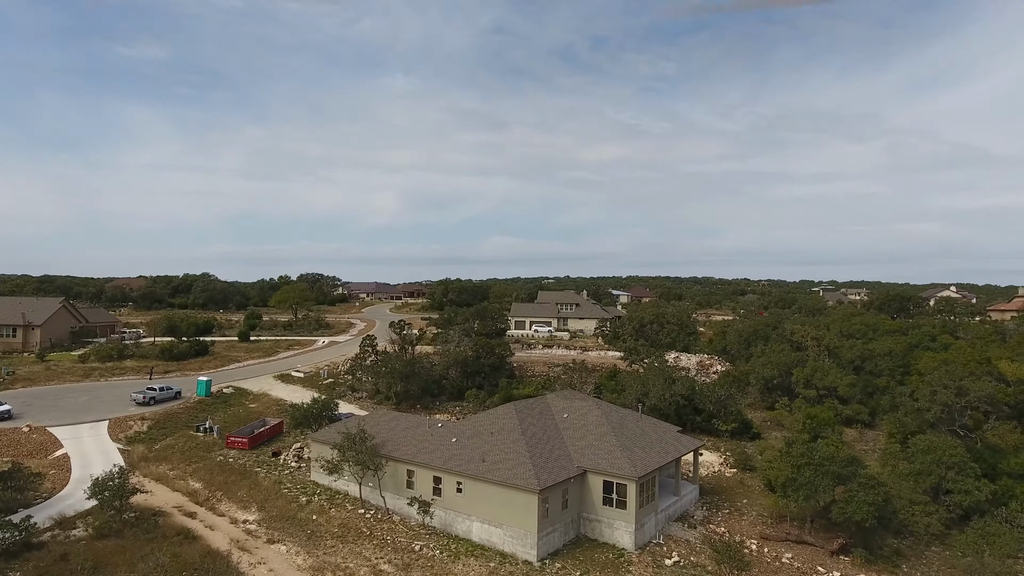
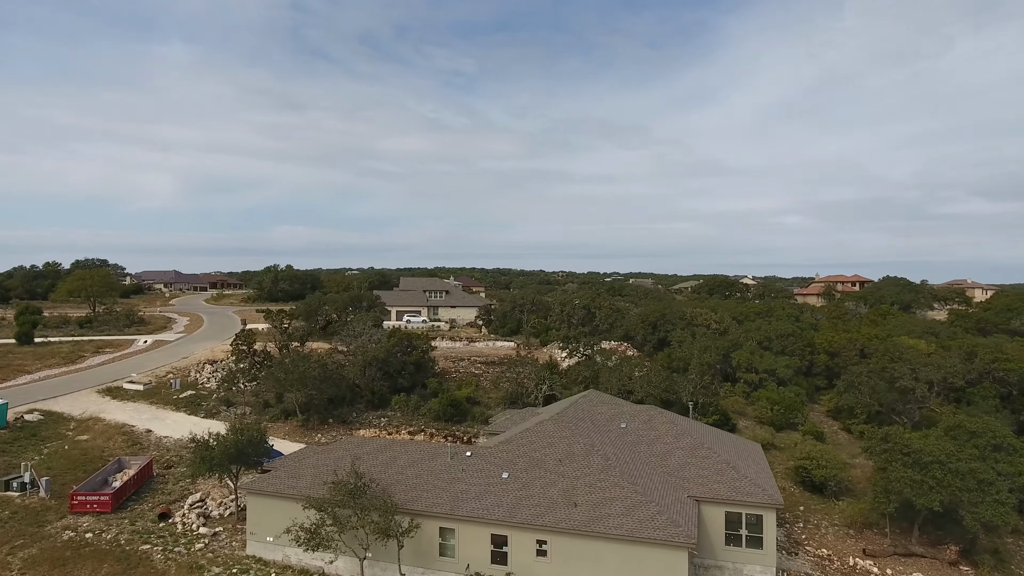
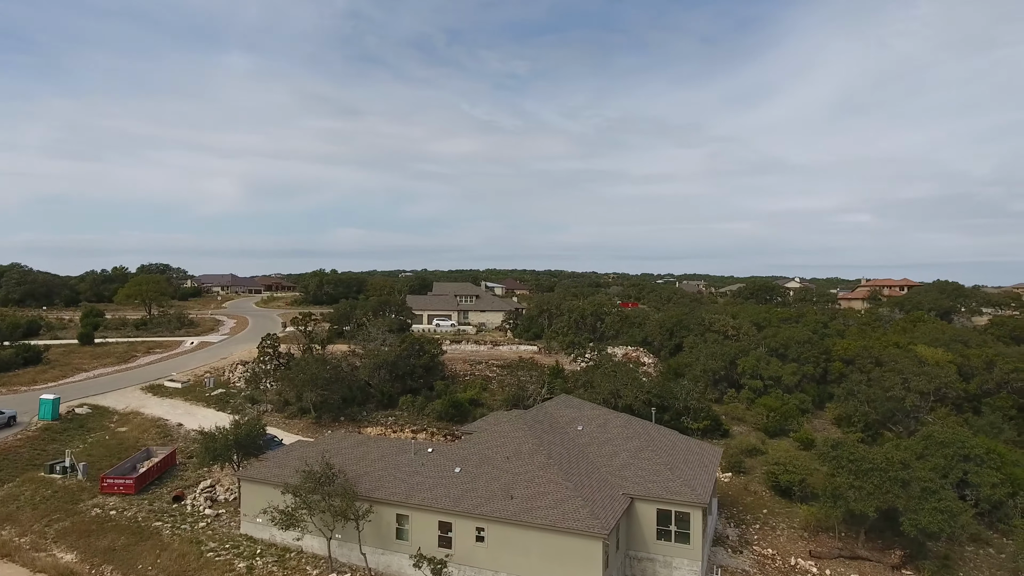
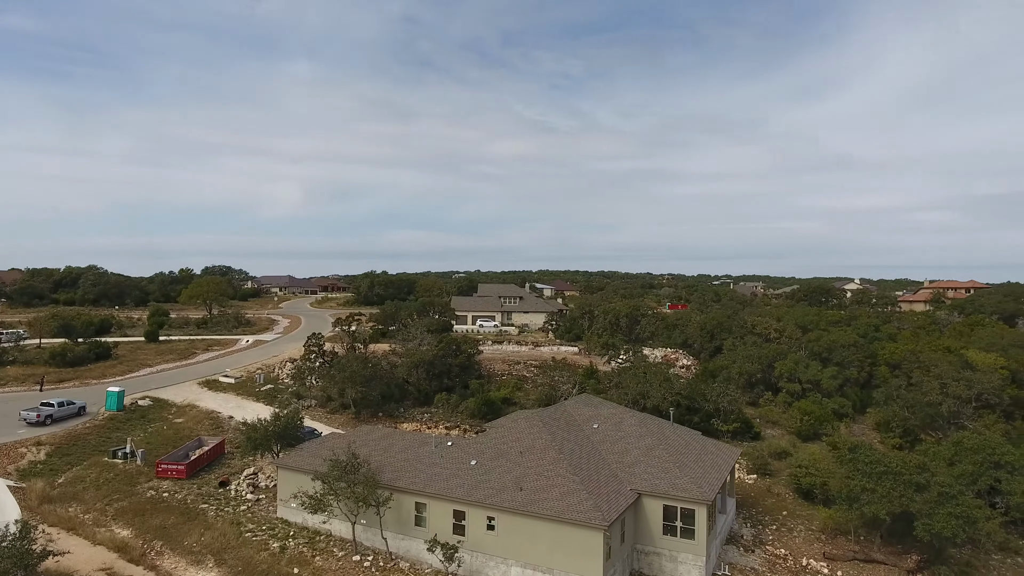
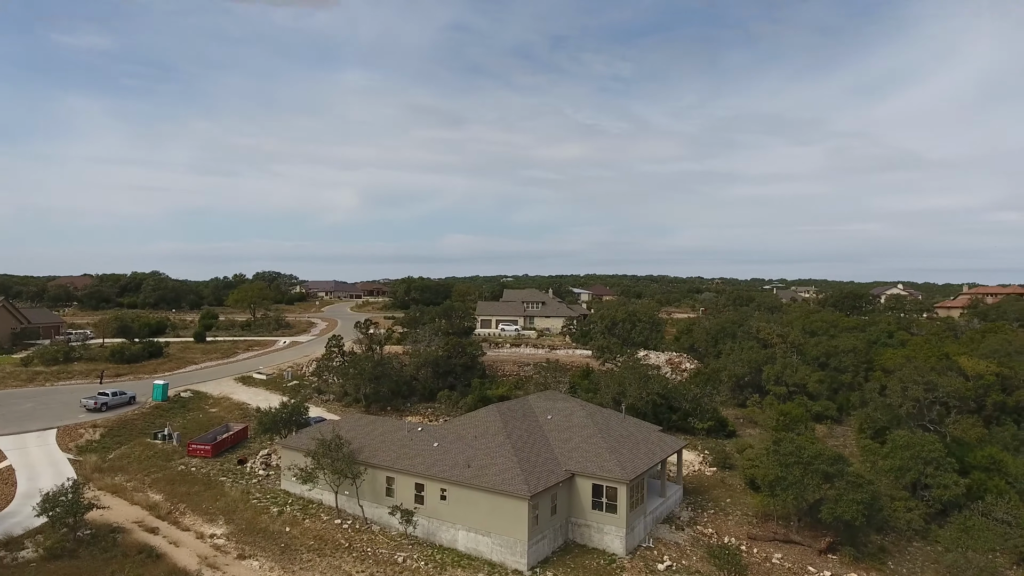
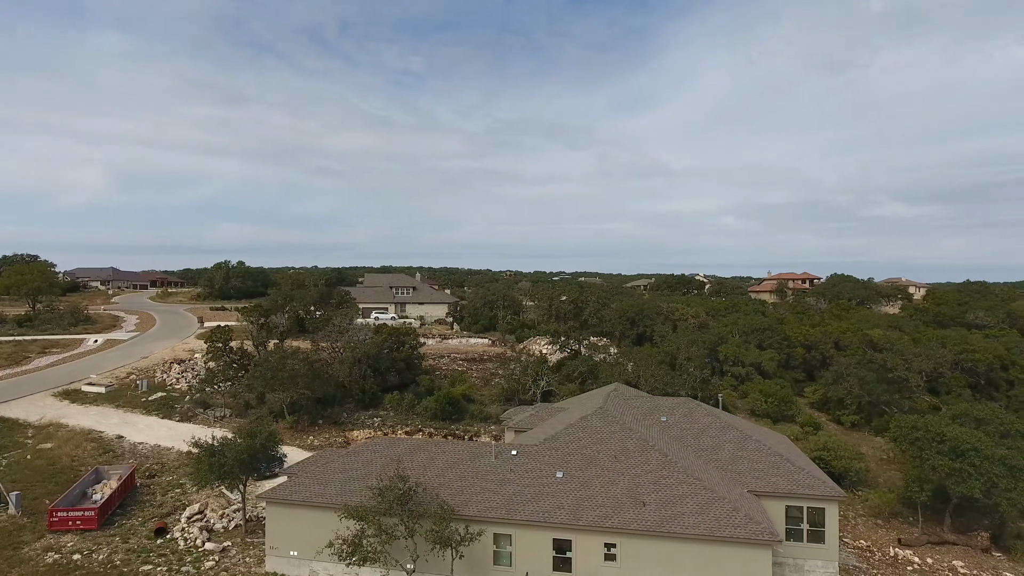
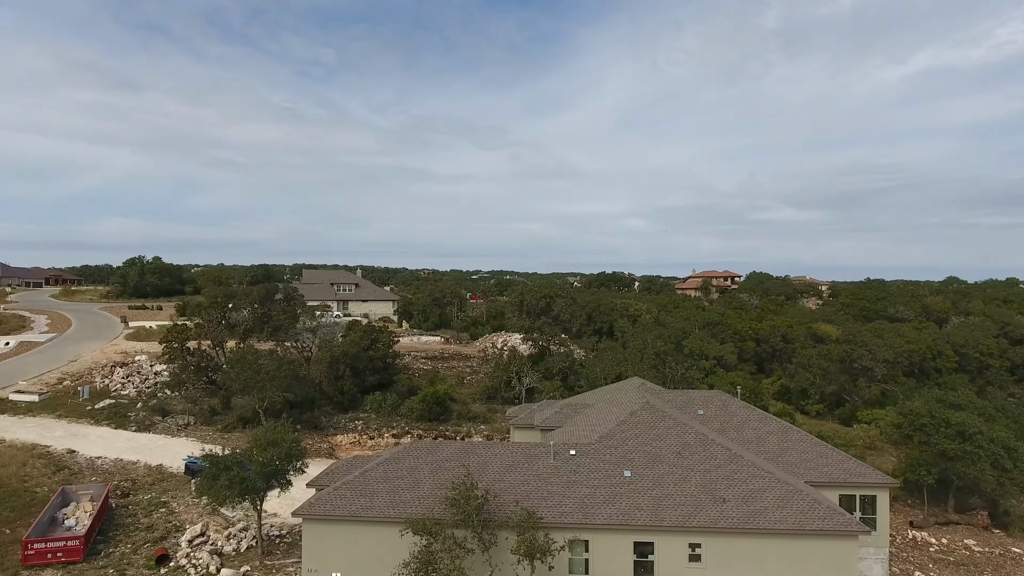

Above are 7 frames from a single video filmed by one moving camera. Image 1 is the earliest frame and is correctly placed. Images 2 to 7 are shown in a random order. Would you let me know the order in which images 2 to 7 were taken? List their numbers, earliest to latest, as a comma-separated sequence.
5, 4, 3, 2, 6, 7
